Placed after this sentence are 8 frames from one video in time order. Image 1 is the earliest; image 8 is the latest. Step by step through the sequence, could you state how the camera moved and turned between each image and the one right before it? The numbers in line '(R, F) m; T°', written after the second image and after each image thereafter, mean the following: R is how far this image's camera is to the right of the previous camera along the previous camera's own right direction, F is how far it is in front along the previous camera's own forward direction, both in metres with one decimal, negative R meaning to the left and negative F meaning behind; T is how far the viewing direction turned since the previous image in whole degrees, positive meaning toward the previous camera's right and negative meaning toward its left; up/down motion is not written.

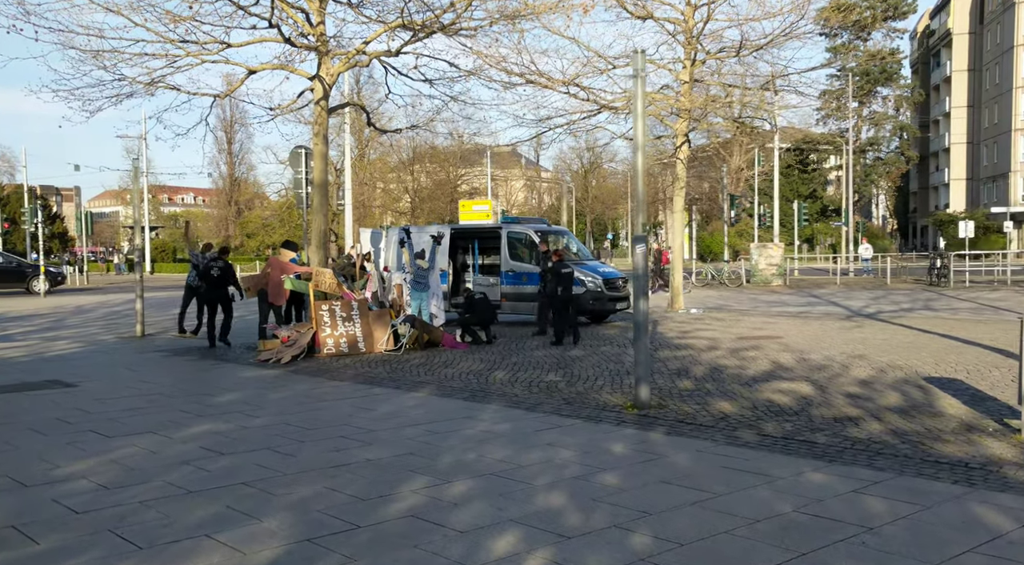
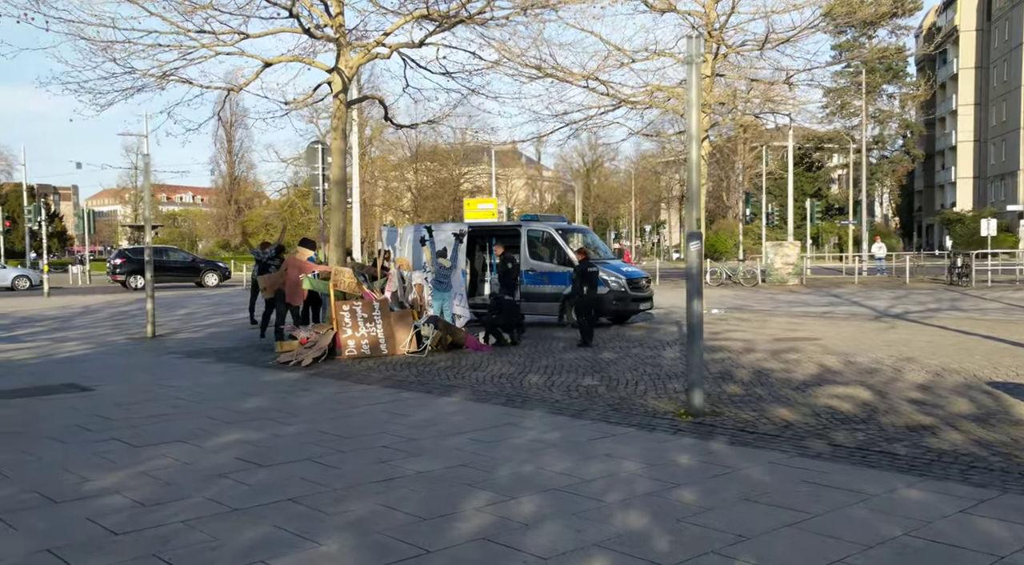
(-0.4, +0.5) m; 0°
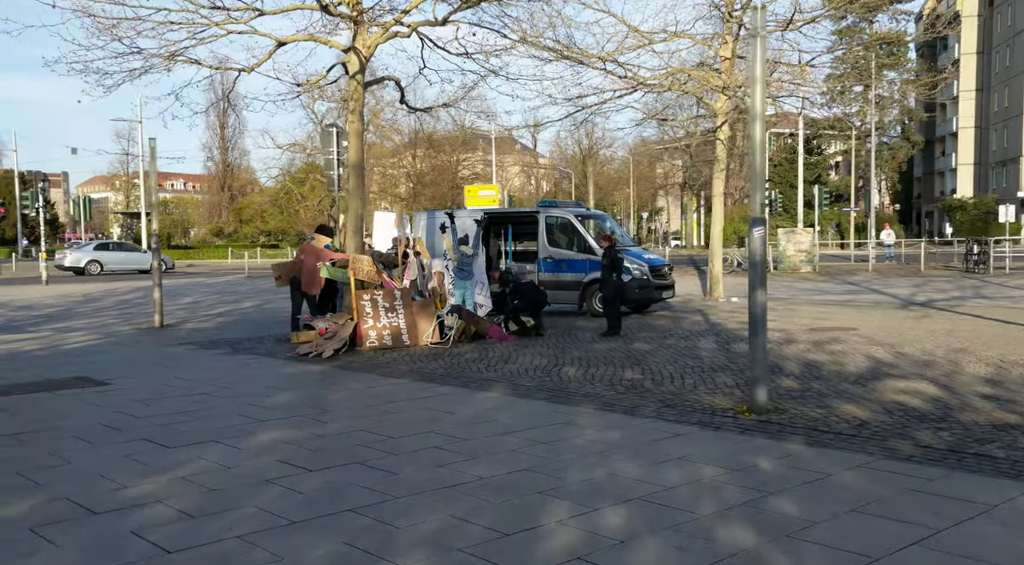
(-0.5, +0.5) m; 0°
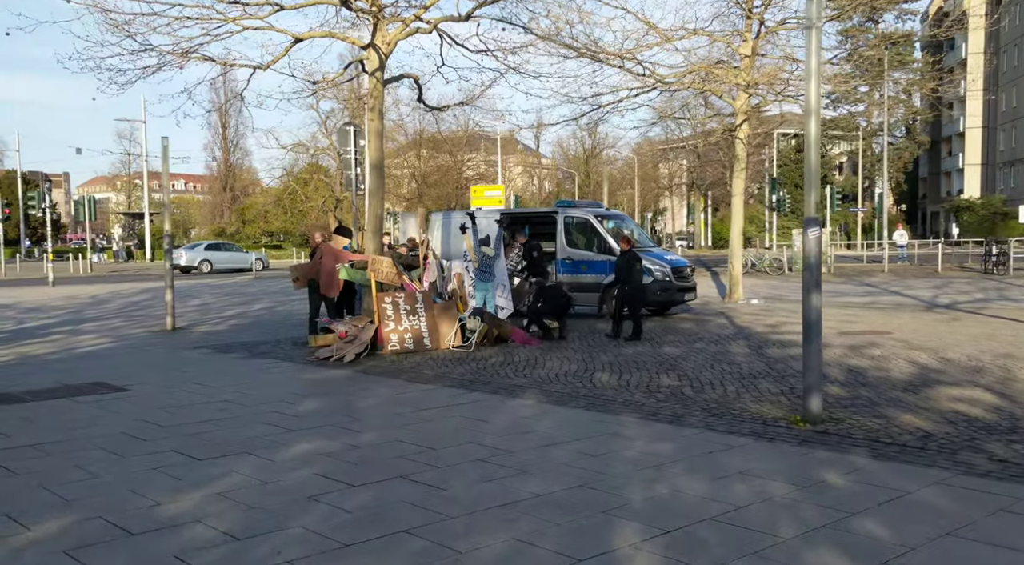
(-0.3, +0.4) m; 0°
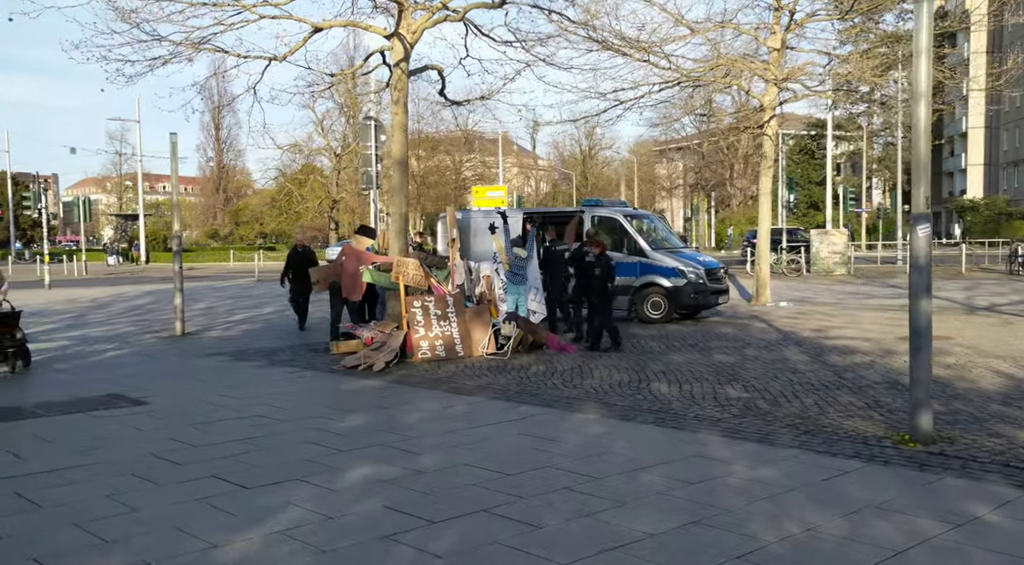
(-0.6, +0.8) m; +1°
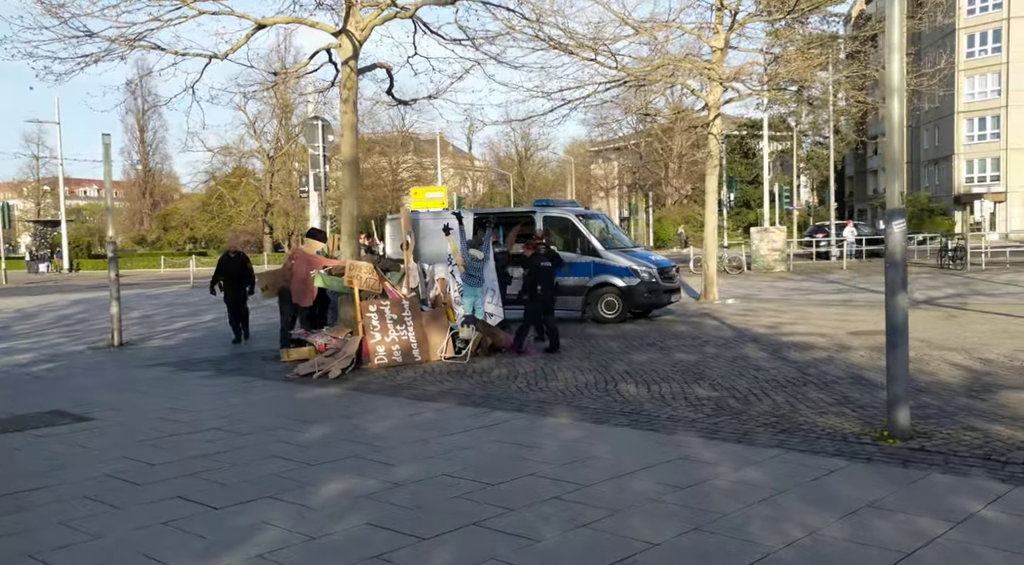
(-0.3, +0.2) m; +4°
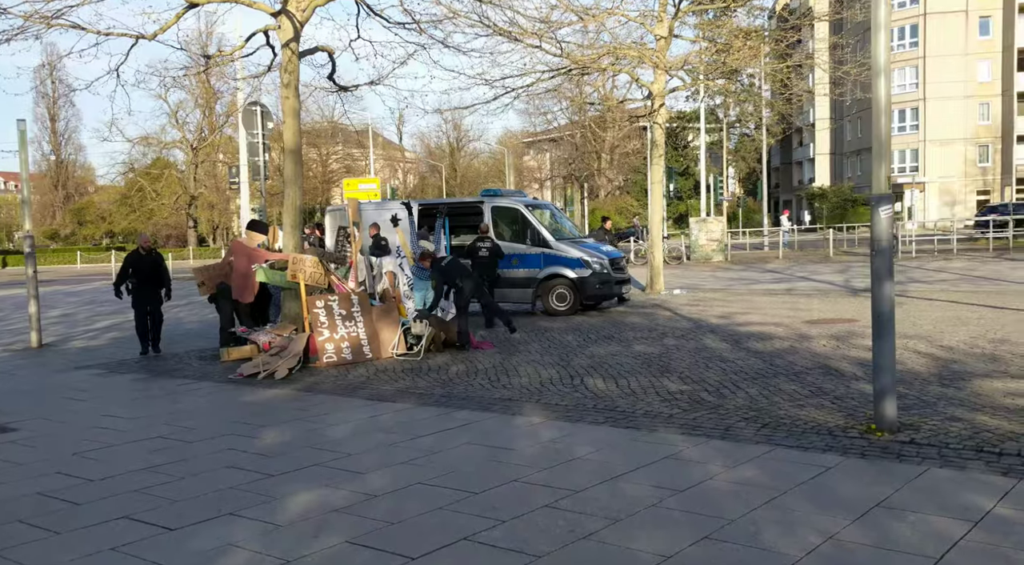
(-0.3, +0.4) m; +4°
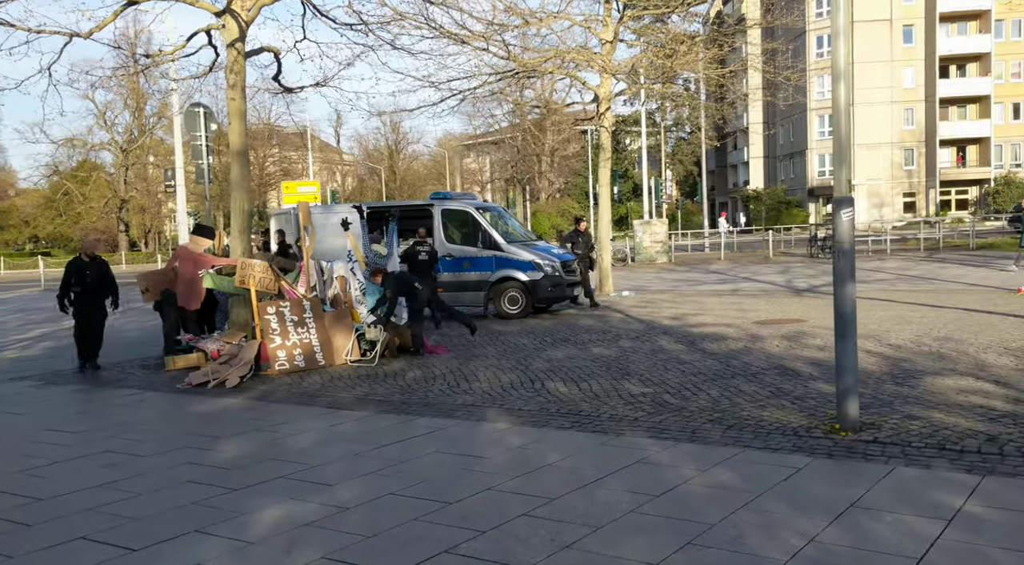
(-0.2, +0.1) m; +4°
